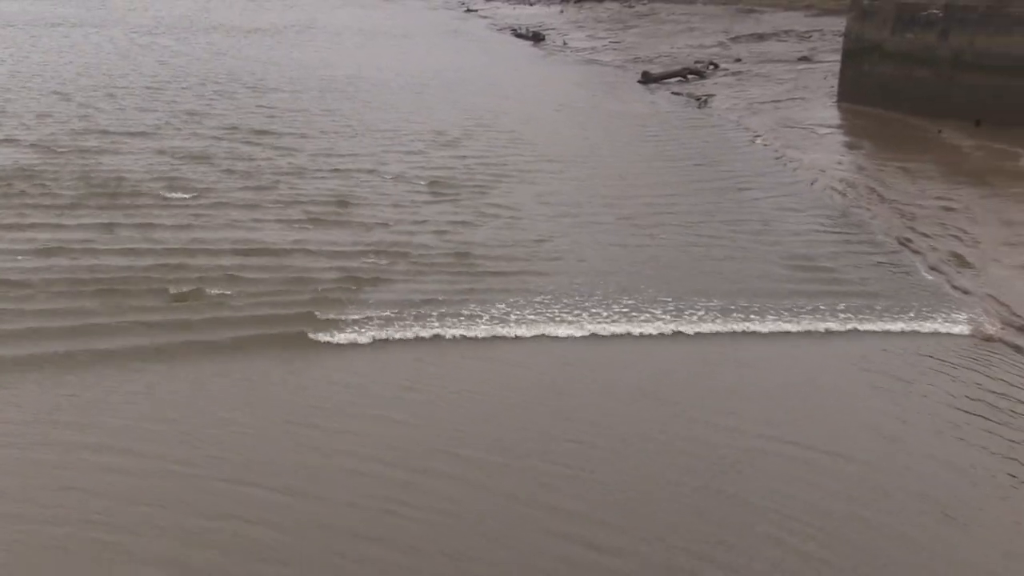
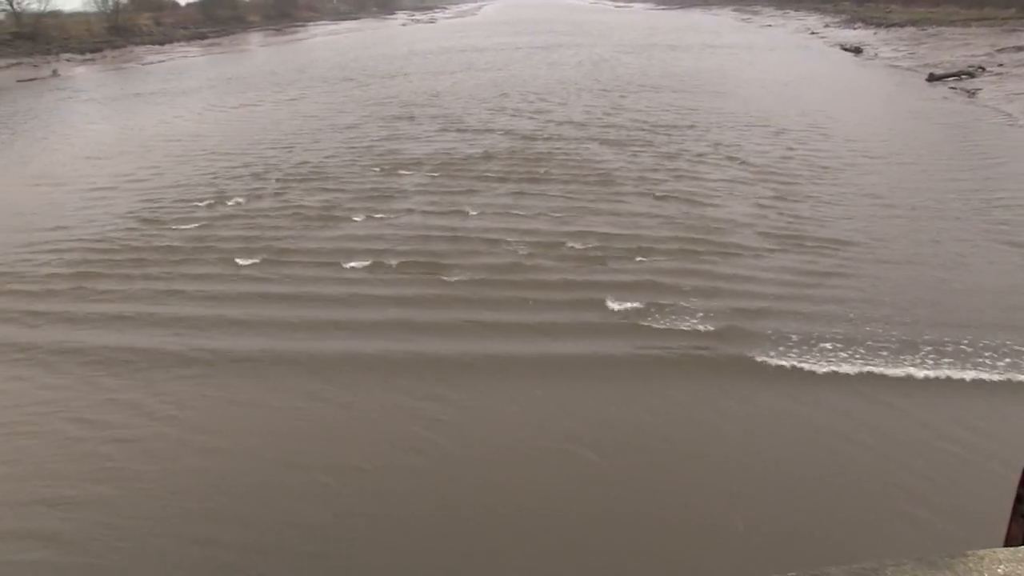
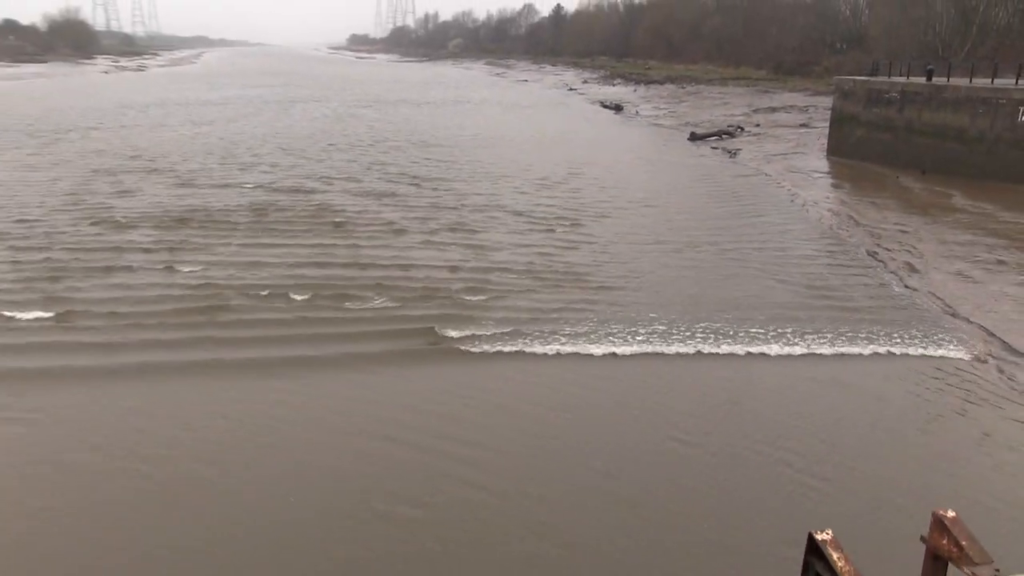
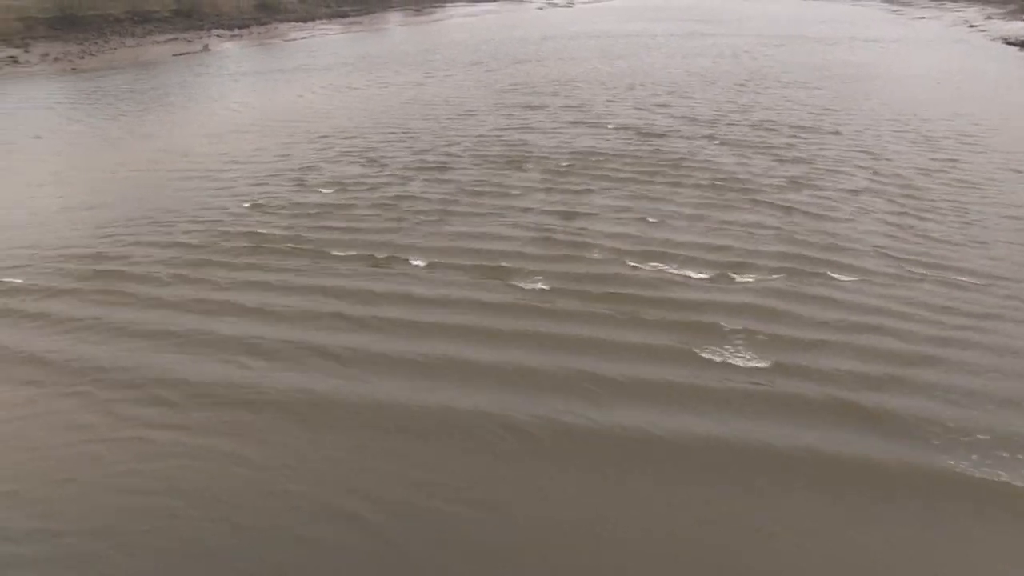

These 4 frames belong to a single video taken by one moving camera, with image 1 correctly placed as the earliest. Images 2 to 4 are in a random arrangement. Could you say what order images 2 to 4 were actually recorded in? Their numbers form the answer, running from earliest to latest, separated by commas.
3, 2, 4
